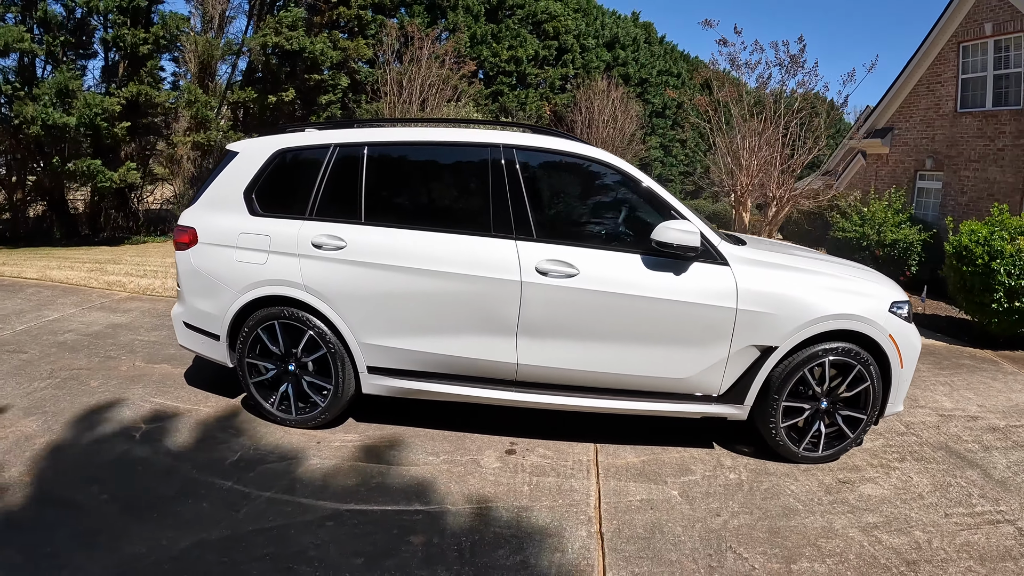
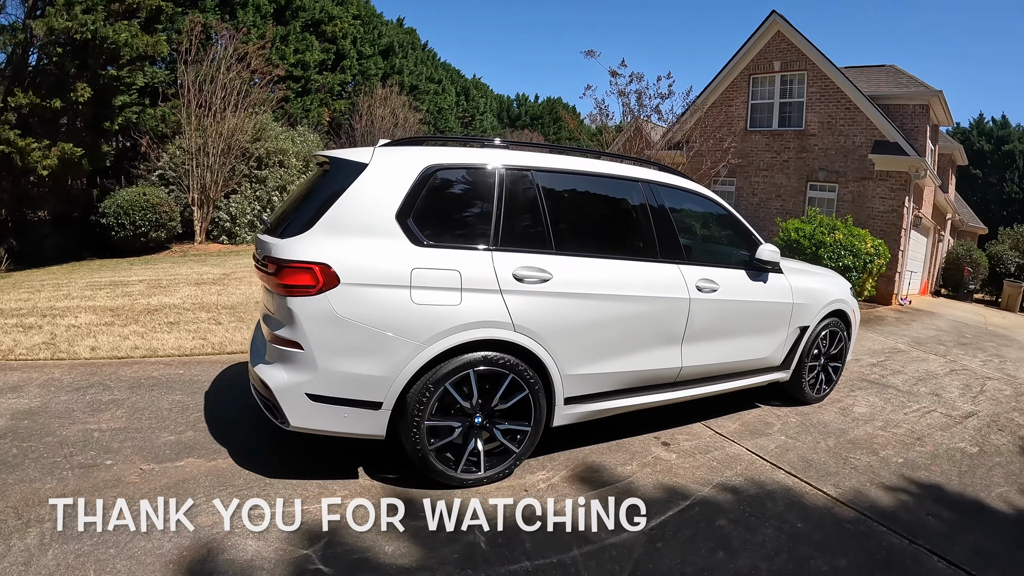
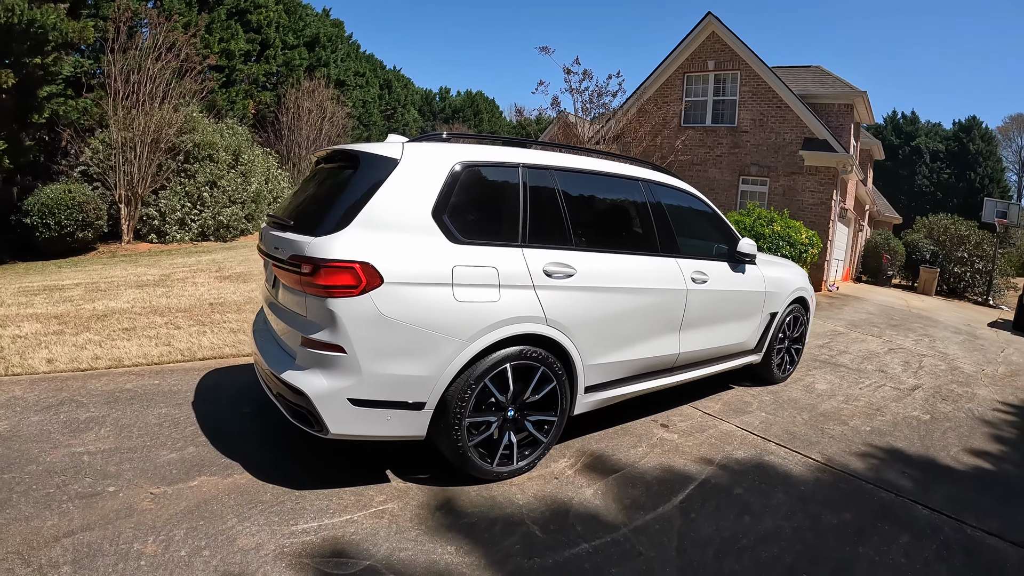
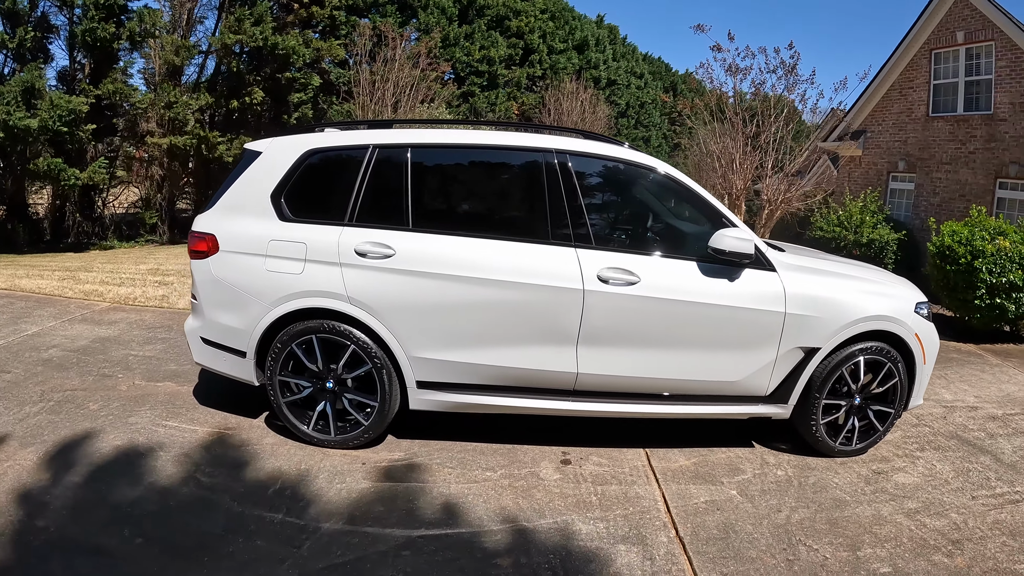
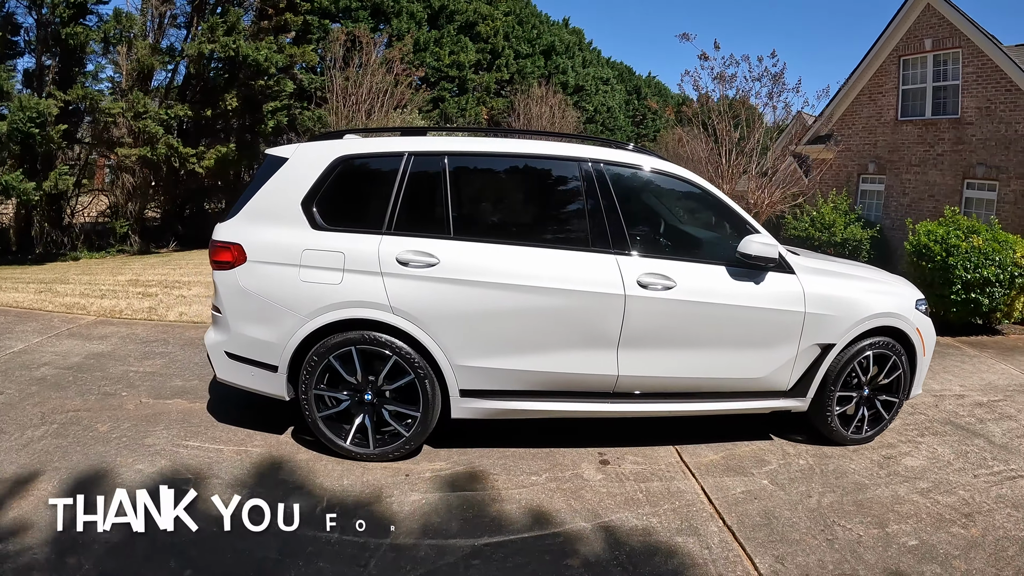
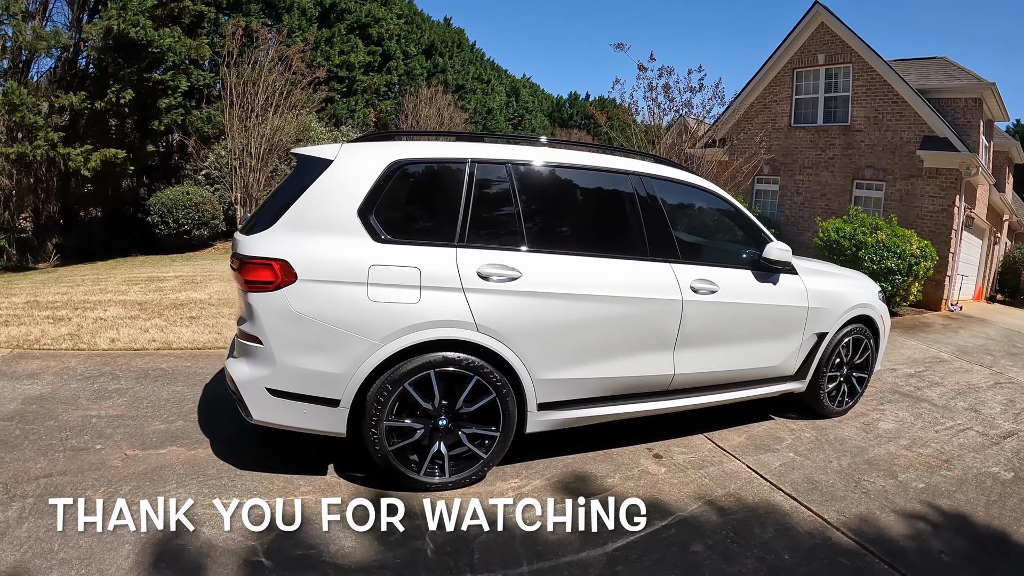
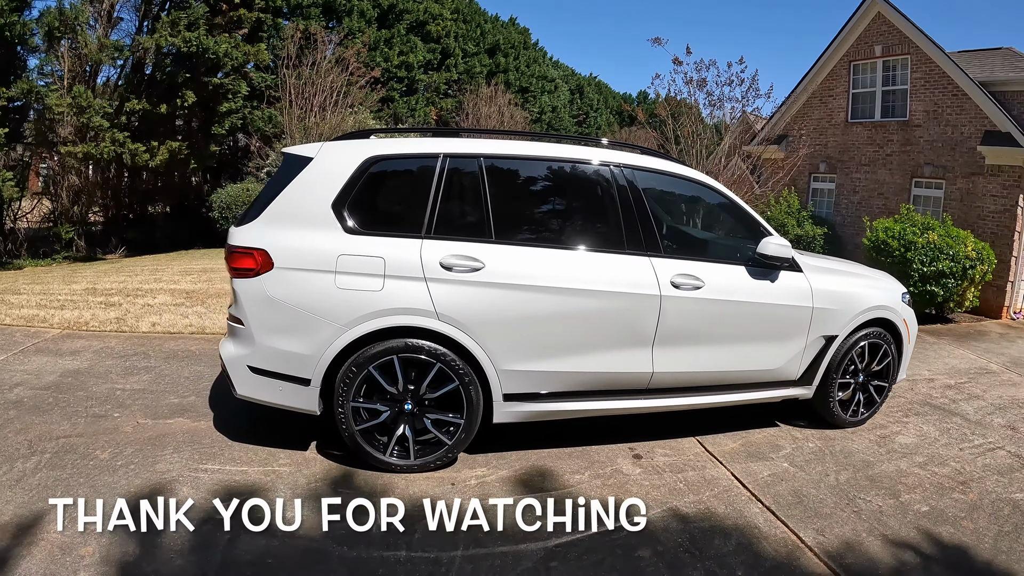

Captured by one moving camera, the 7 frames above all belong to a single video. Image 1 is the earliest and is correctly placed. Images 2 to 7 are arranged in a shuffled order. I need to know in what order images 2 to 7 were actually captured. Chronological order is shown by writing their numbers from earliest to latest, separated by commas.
4, 5, 7, 6, 2, 3
